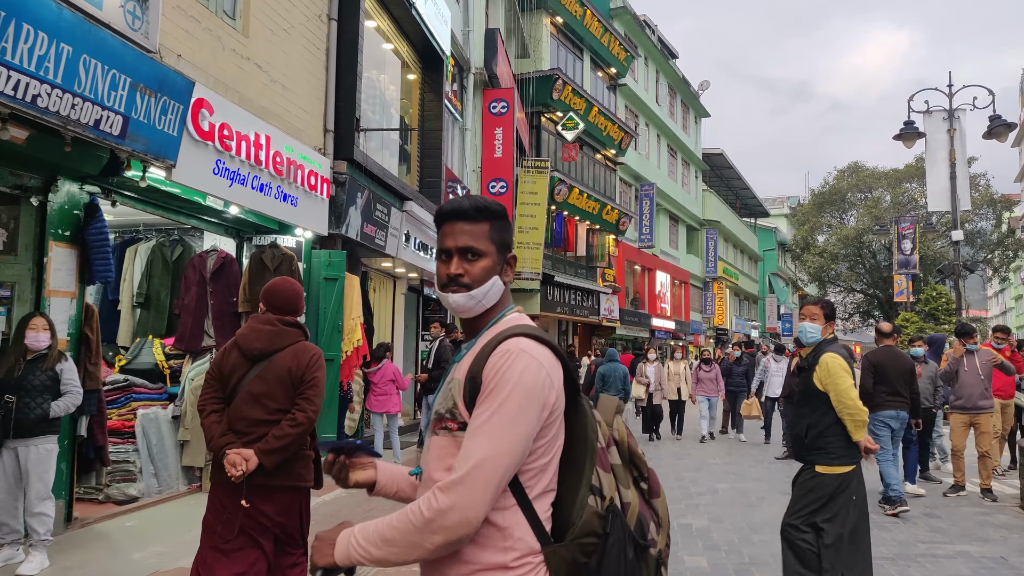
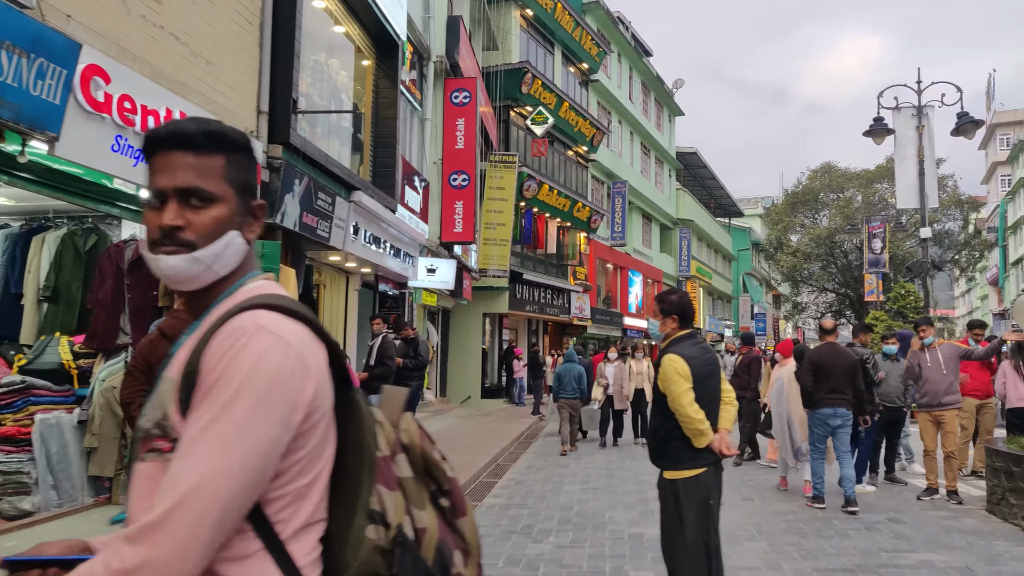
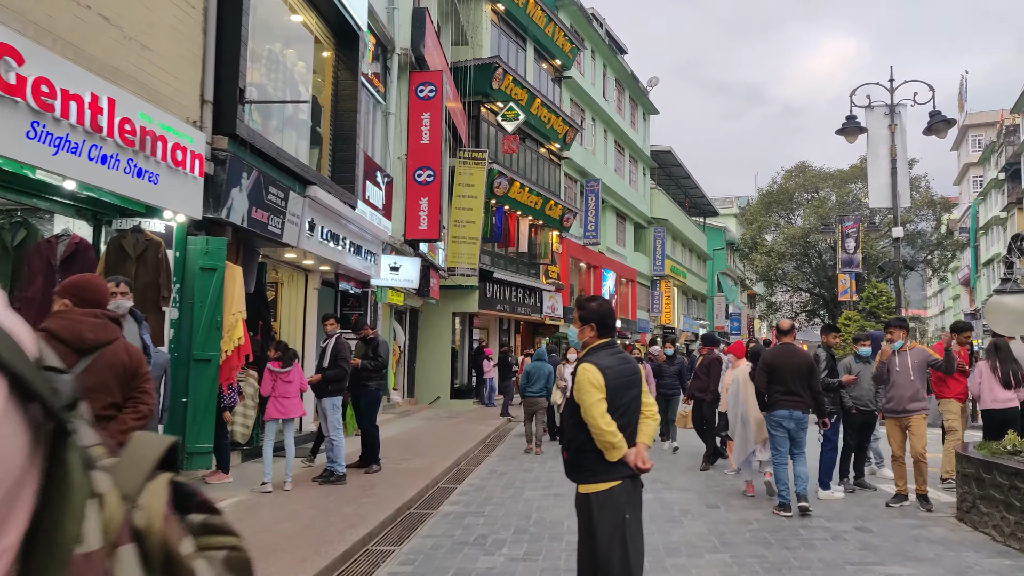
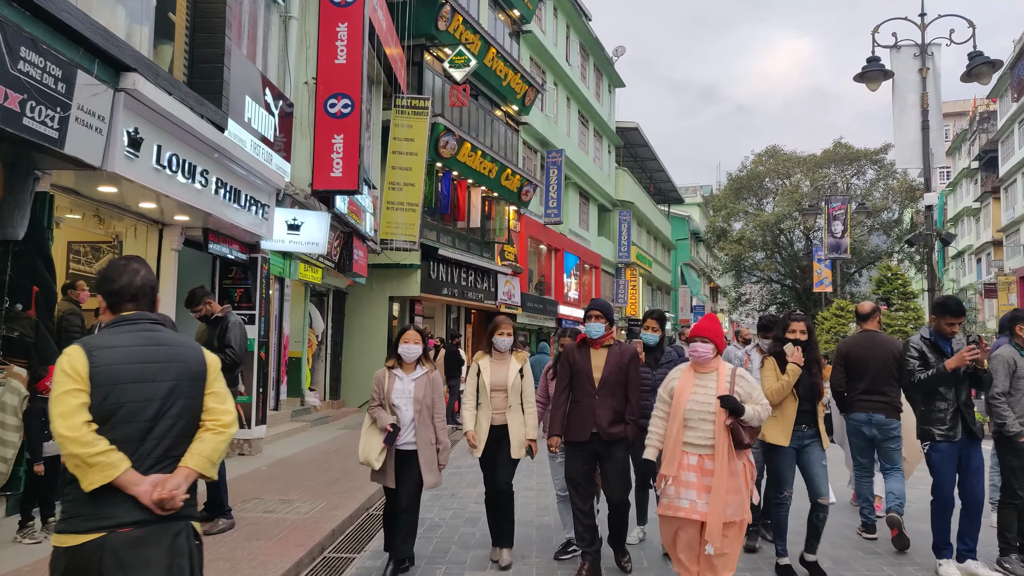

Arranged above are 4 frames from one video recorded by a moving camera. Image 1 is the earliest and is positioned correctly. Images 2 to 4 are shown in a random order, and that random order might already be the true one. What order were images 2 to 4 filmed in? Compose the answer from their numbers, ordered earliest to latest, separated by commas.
2, 3, 4
